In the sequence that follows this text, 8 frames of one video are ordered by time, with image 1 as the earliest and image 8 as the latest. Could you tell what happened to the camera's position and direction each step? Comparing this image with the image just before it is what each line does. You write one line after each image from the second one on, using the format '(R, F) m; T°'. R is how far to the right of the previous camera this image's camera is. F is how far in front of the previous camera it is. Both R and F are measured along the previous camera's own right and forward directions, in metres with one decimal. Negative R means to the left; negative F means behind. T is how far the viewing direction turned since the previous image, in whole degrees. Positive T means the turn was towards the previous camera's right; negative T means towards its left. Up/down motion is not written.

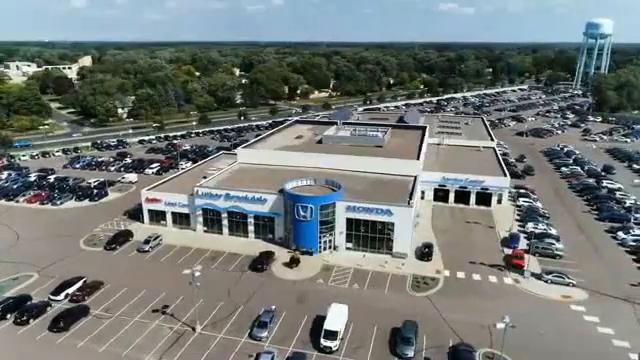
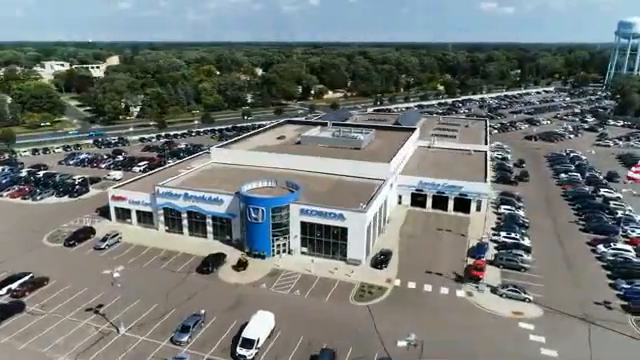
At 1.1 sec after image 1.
(+7.1, +1.4) m; -4°
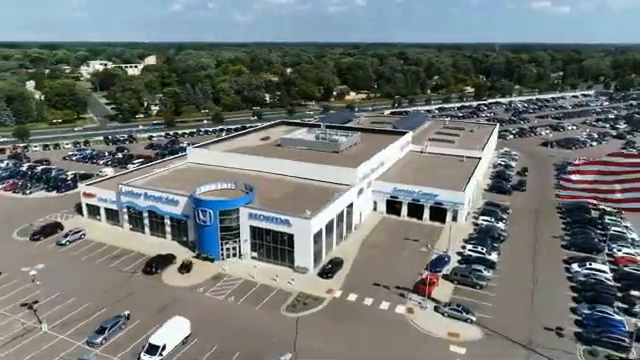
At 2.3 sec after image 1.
(+8.1, +1.7) m; -5°
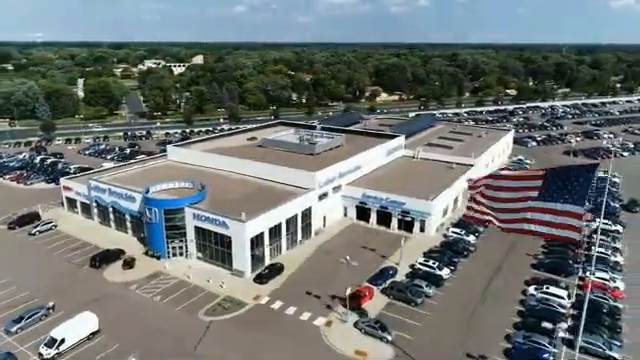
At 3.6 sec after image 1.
(+9.6, +1.7) m; -7°
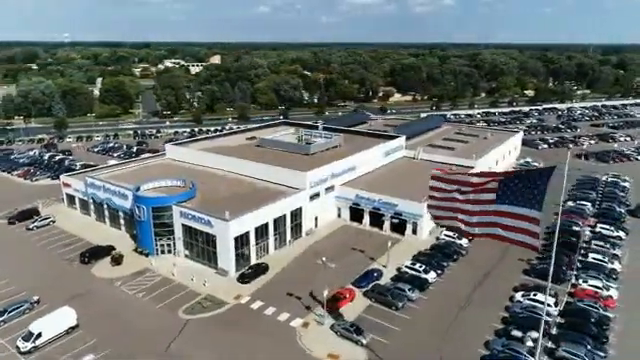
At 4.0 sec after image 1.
(+2.9, +0.4) m; -3°
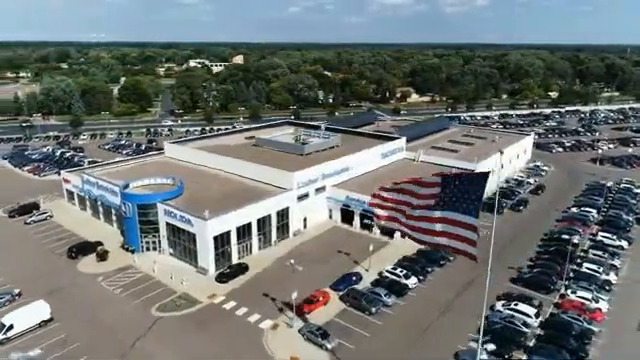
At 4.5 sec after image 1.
(+3.8, +0.6) m; -3°
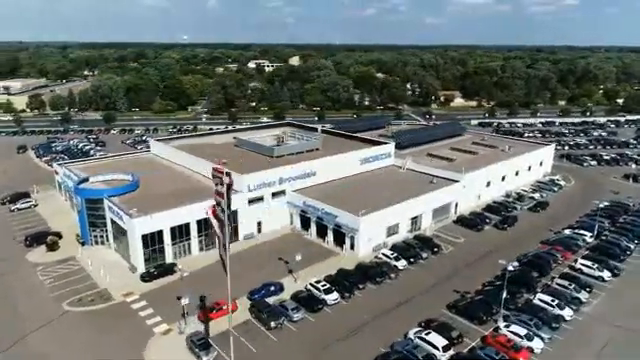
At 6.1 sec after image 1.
(+11.3, +2.6) m; -9°
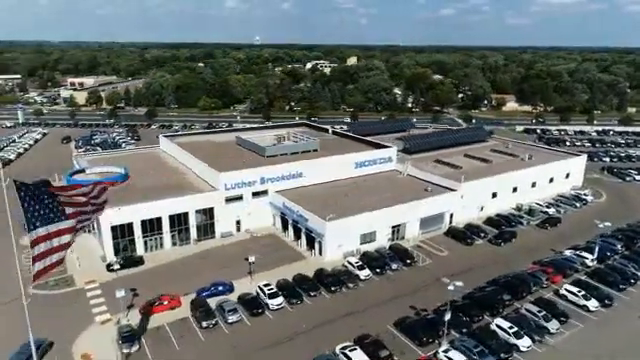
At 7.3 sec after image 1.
(+8.6, +1.6) m; -9°
